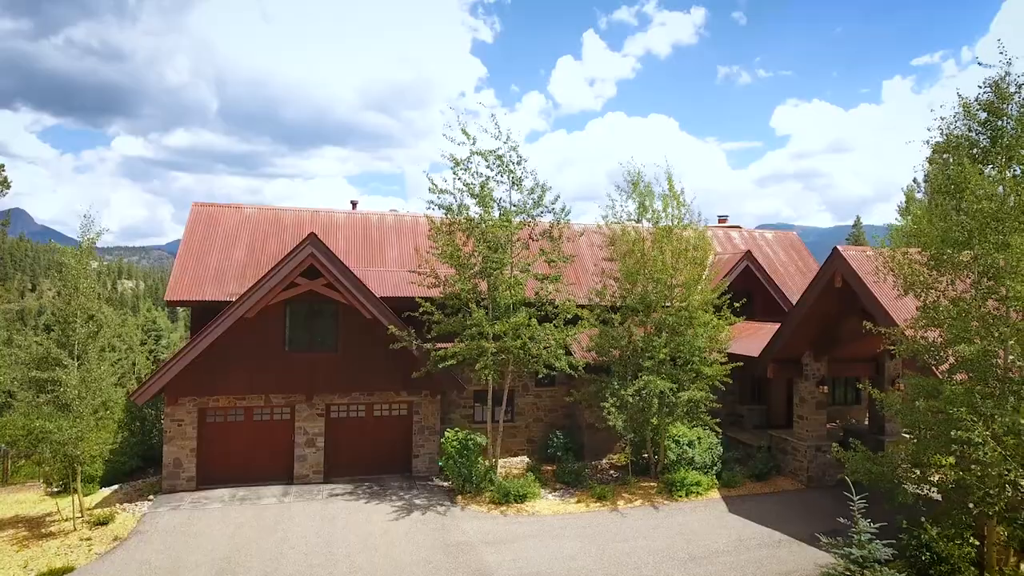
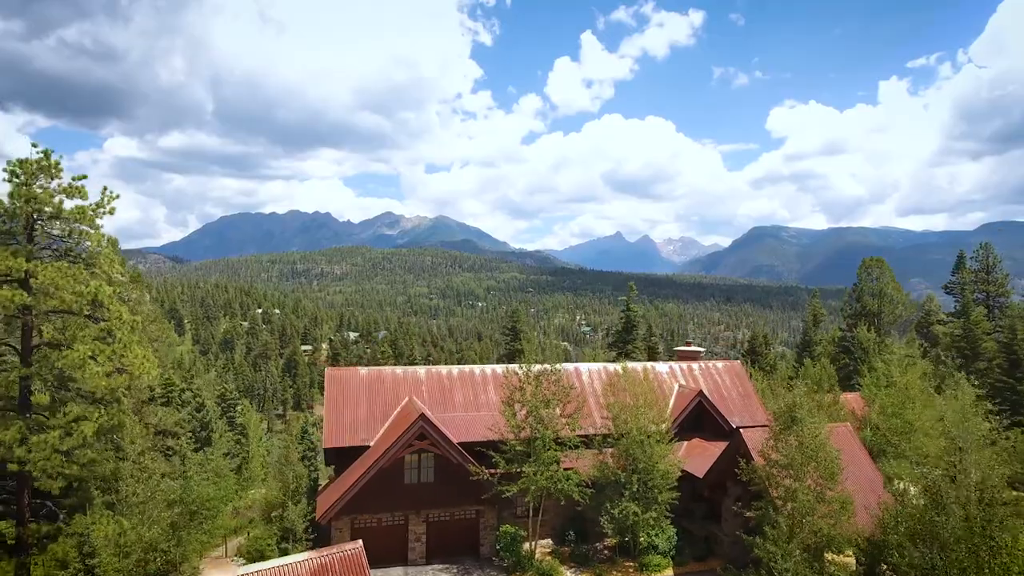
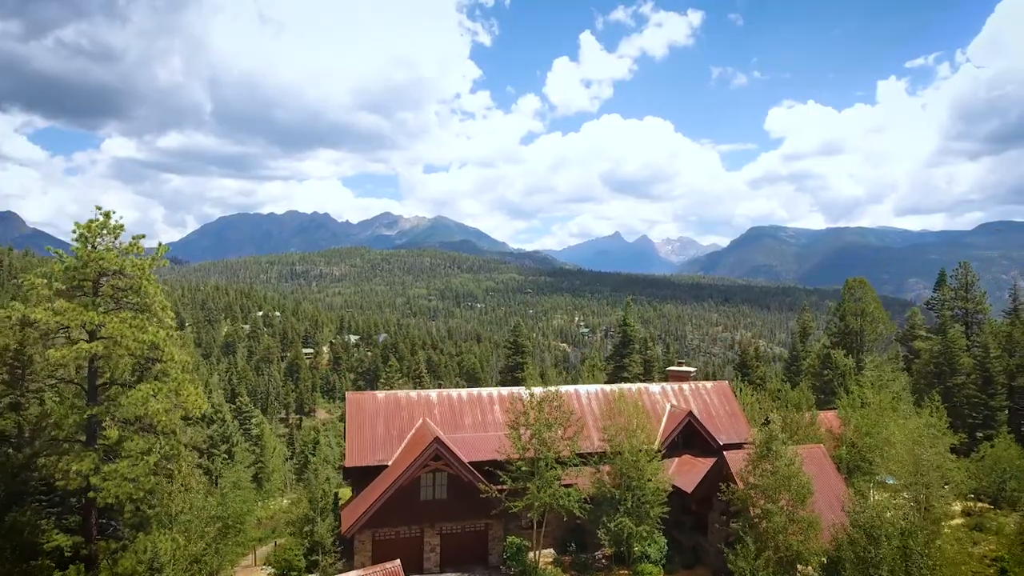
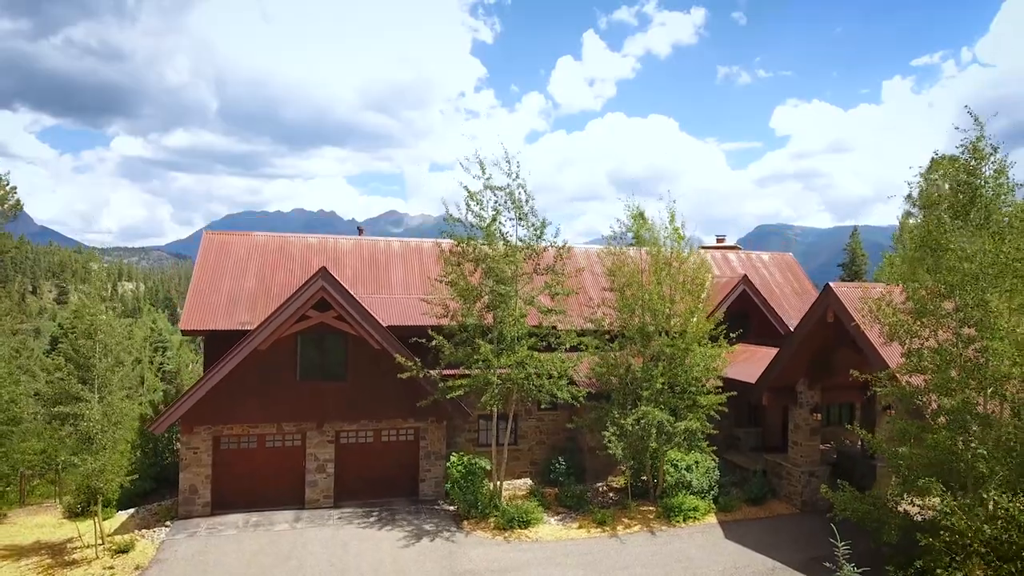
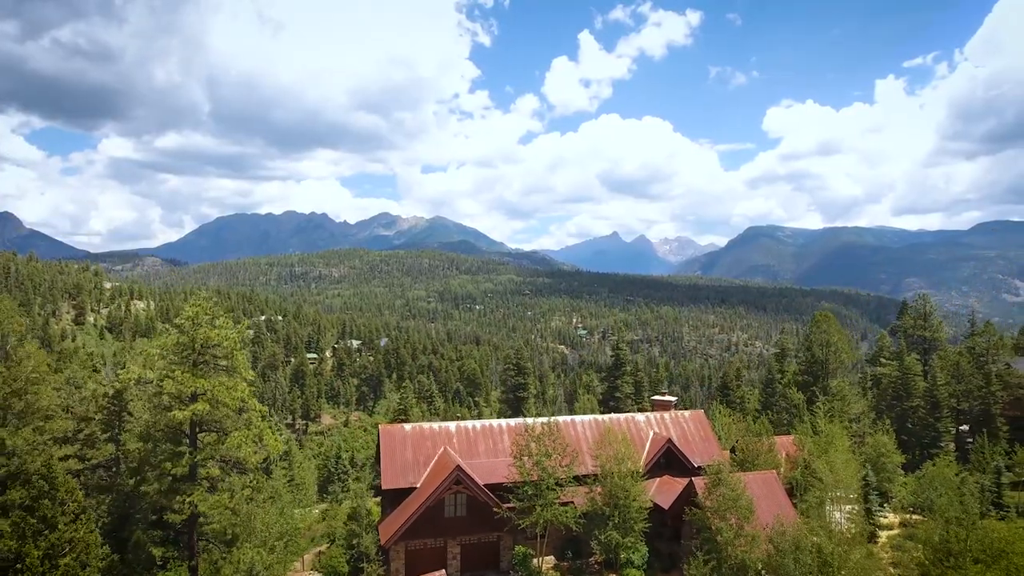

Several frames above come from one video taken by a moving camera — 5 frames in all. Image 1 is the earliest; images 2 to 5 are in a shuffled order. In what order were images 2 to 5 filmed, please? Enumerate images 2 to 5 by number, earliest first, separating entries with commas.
4, 2, 3, 5
